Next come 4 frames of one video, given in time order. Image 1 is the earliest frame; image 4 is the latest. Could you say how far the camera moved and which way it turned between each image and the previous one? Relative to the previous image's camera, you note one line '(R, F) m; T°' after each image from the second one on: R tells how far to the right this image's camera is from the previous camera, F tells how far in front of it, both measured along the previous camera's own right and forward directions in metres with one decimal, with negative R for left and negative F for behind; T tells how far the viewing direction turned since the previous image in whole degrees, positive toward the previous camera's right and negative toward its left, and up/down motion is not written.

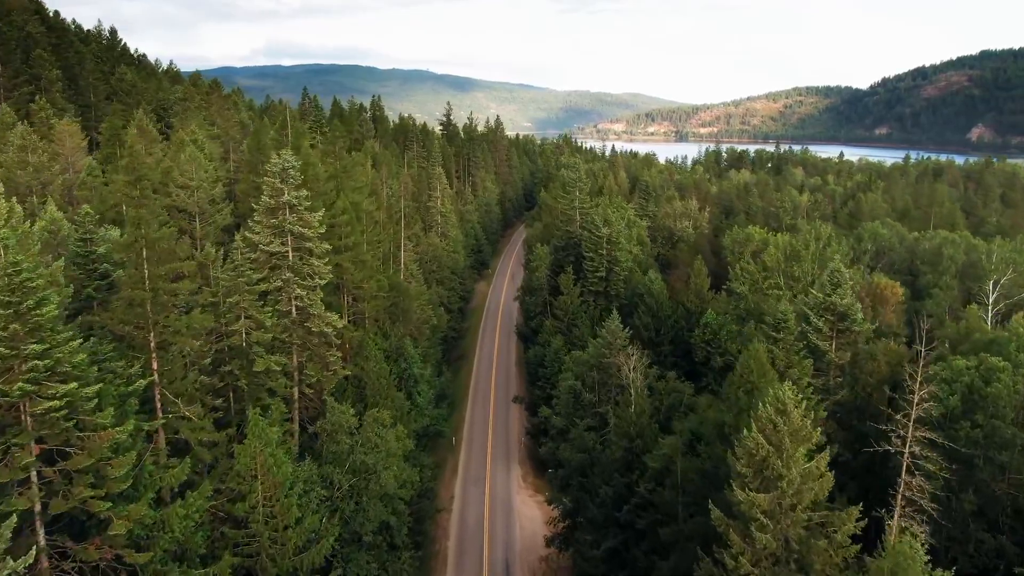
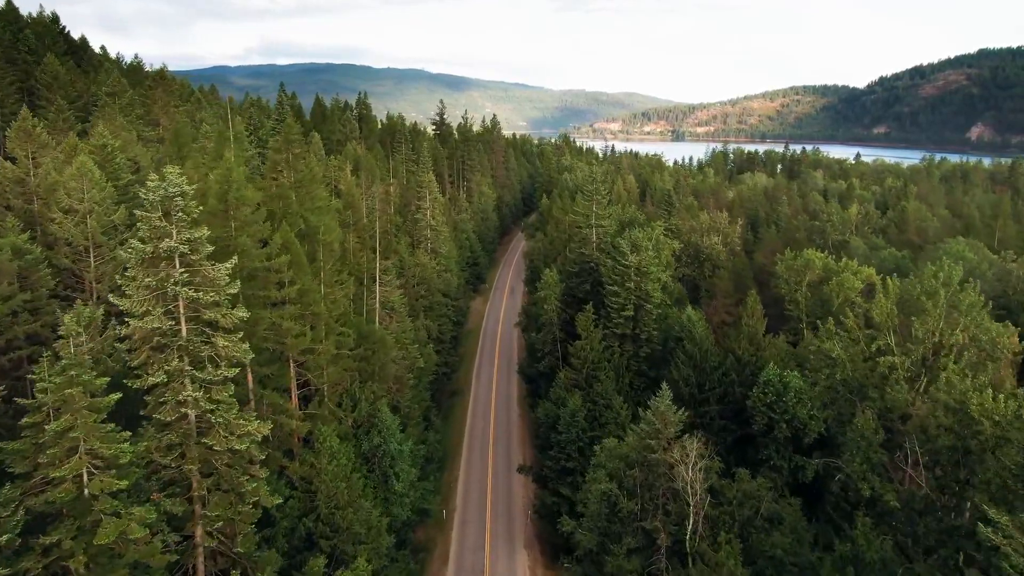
(-0.7, +12.4) m; 0°
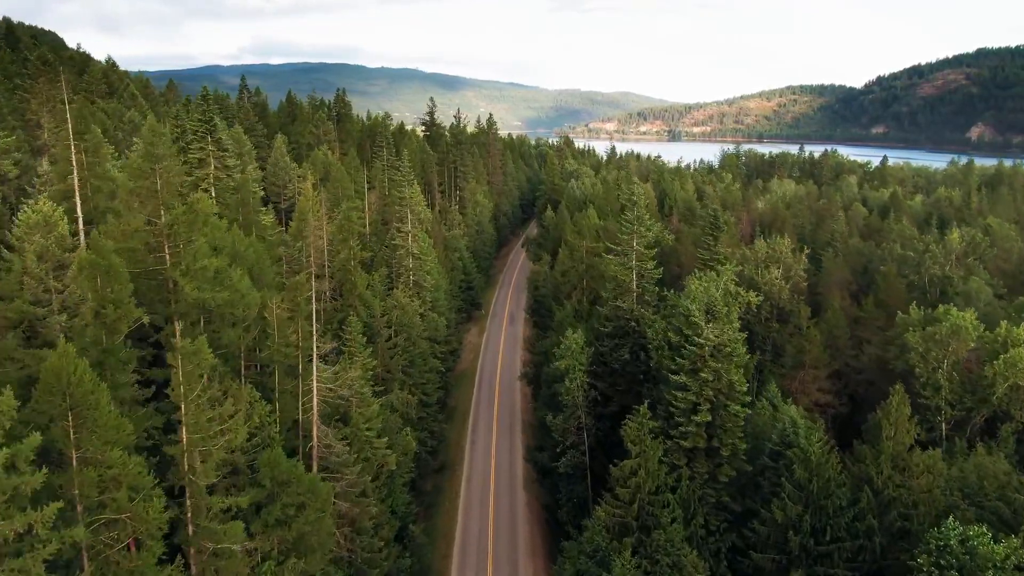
(-0.9, +16.7) m; 0°
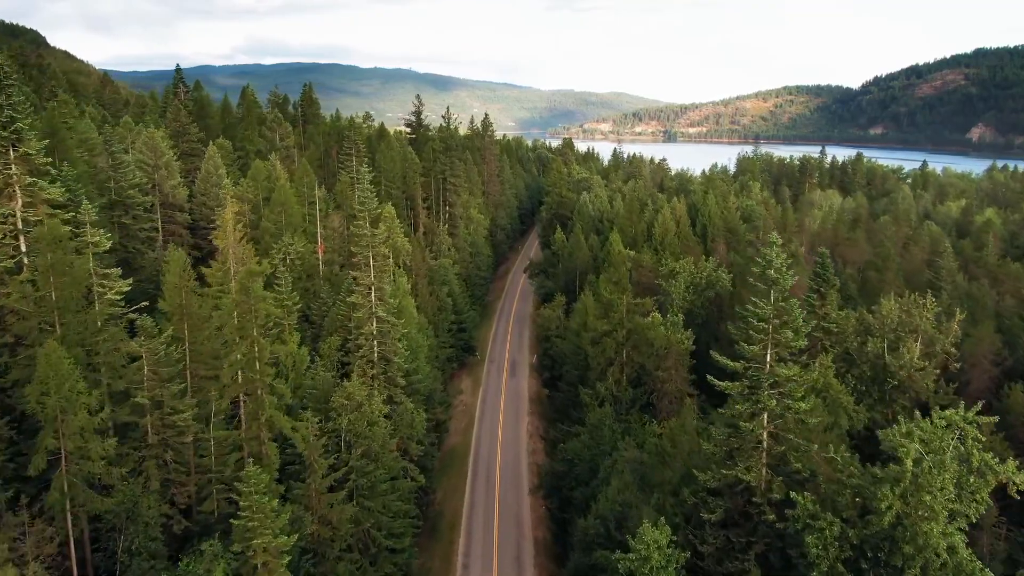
(-1.0, +19.9) m; +1°
